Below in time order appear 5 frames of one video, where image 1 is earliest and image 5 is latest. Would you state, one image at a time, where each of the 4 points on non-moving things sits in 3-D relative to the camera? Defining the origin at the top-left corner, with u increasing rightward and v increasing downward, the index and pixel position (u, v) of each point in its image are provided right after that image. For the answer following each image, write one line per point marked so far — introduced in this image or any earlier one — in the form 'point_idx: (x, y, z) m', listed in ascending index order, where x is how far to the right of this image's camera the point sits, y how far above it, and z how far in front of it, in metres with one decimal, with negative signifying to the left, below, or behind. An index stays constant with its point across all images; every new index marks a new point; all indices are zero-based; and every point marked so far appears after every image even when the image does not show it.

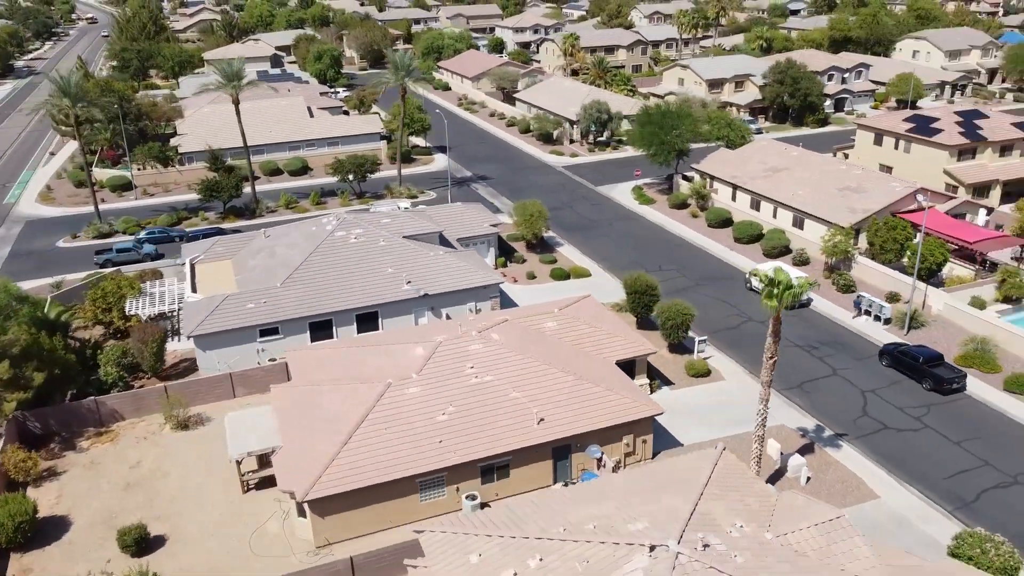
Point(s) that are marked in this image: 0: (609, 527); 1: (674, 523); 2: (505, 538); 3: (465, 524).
0: (+2.1, -5.1, +17.2) m
1: (+3.5, -5.0, +17.2) m
2: (0.0, -5.4, +17.6) m
3: (-1.0, -5.4, +18.6) m
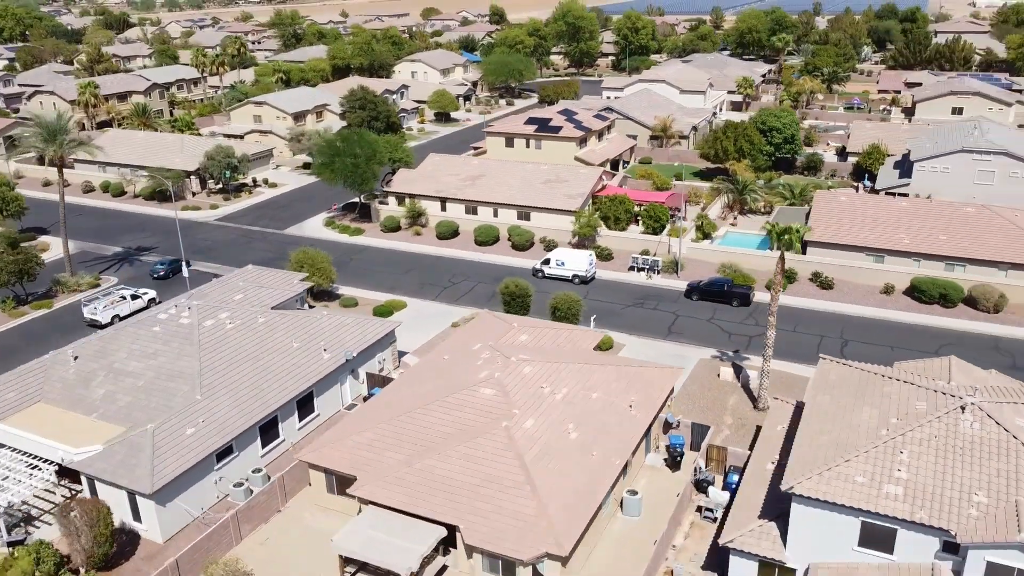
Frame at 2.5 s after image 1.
0: (+11.0, -3.5, +22.6) m
1: (+12.0, -3.1, +23.4) m
2: (+9.3, -4.4, +21.6) m
3: (+8.0, -4.8, +21.7) m
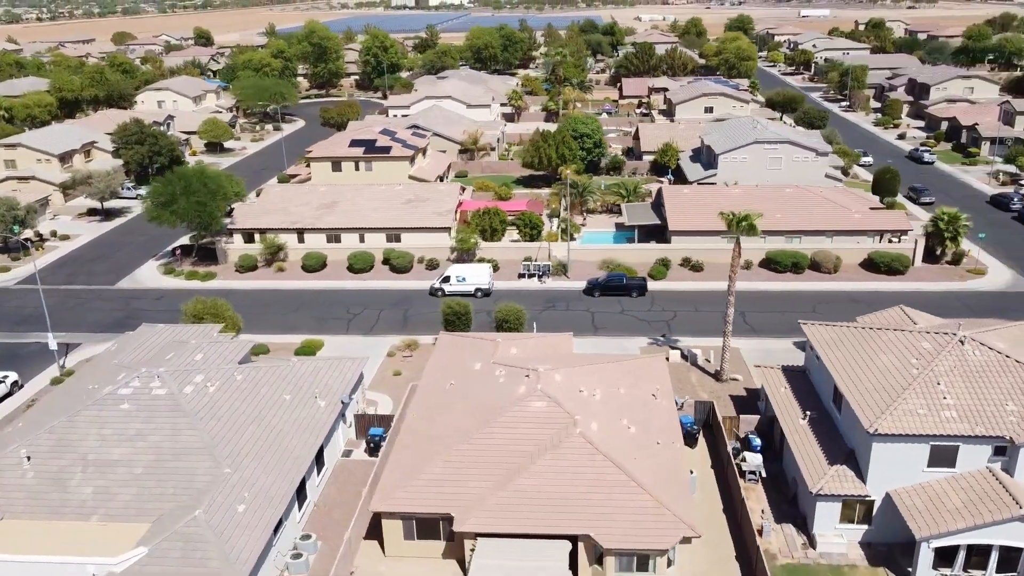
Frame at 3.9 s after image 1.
0: (+13.8, -2.2, +27.4) m
1: (+14.4, -1.7, +28.5) m
2: (+12.6, -3.3, +25.8) m
3: (+11.4, -3.8, +25.5) m
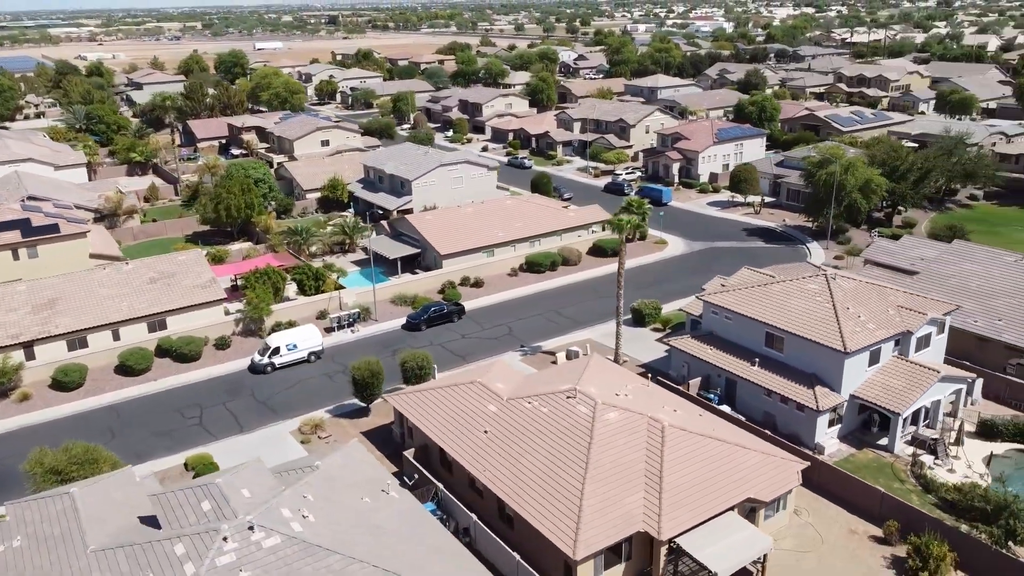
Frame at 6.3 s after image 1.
0: (+13.8, -0.2, +37.1) m
1: (+13.5, +0.3, +38.3) m
2: (+14.1, -1.4, +35.2) m
3: (+13.5, -2.1, +34.2) m
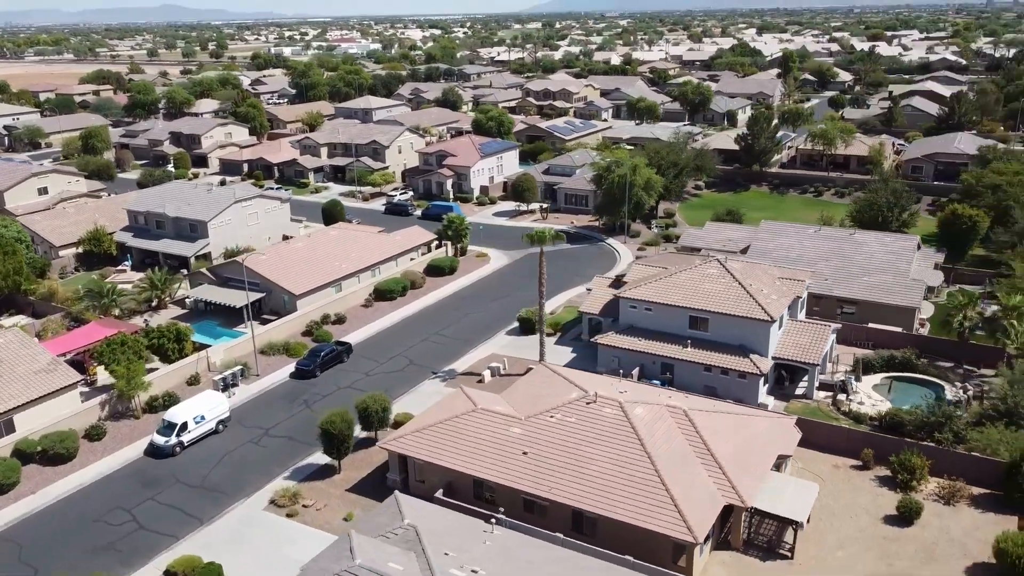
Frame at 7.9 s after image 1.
0: (+10.7, +0.6, +42.5) m
1: (+9.9, +1.0, +43.5) m
2: (+11.9, -0.4, +40.9) m
3: (+11.8, -1.1, +39.8) m
